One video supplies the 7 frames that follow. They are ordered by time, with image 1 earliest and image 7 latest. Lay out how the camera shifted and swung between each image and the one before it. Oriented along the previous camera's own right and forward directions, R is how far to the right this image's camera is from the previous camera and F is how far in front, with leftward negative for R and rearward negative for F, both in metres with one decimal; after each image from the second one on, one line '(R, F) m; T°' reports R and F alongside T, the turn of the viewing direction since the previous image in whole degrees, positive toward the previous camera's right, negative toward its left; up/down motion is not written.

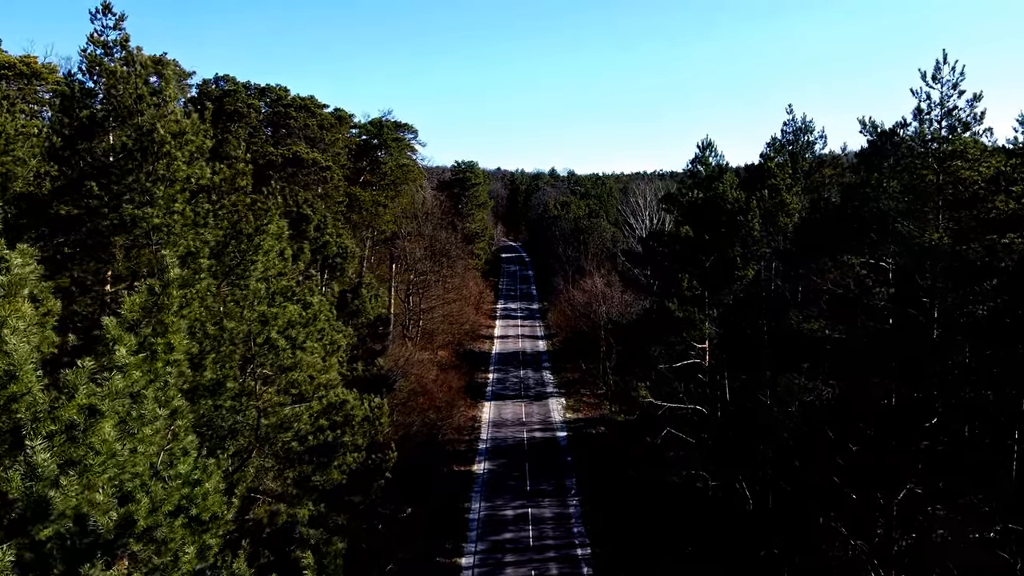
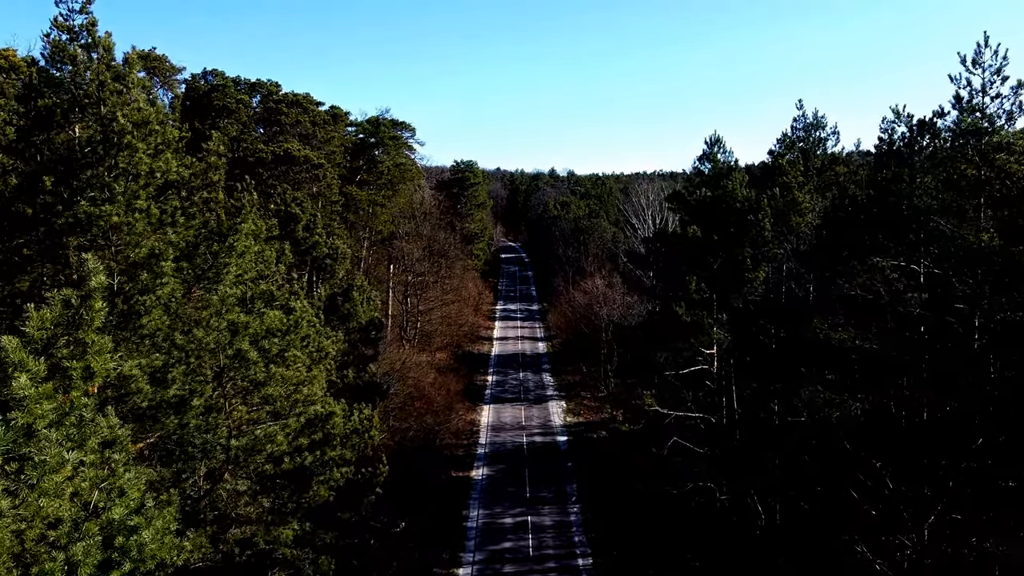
(0.0, +0.9) m; 0°
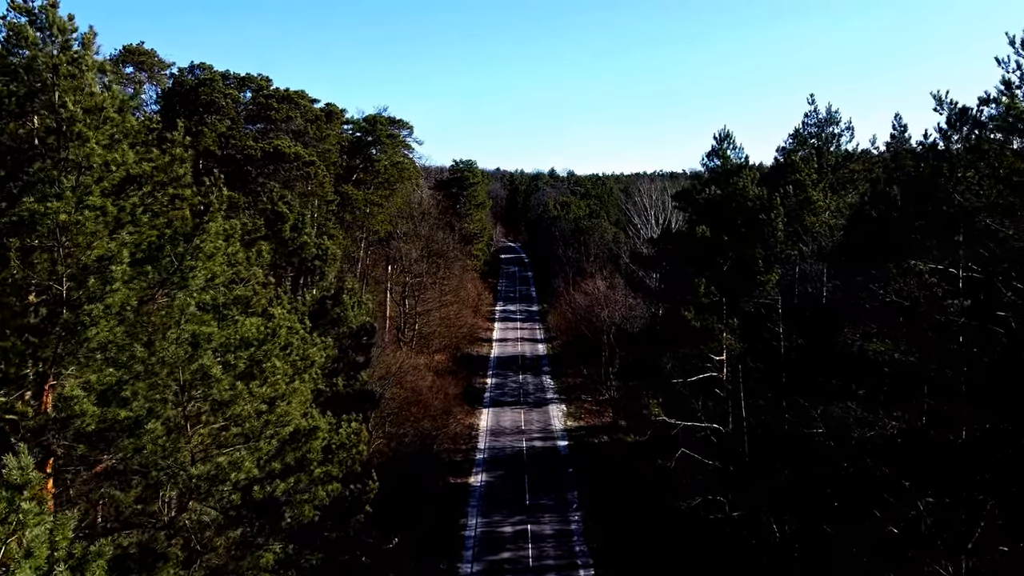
(0.0, +0.9) m; 0°
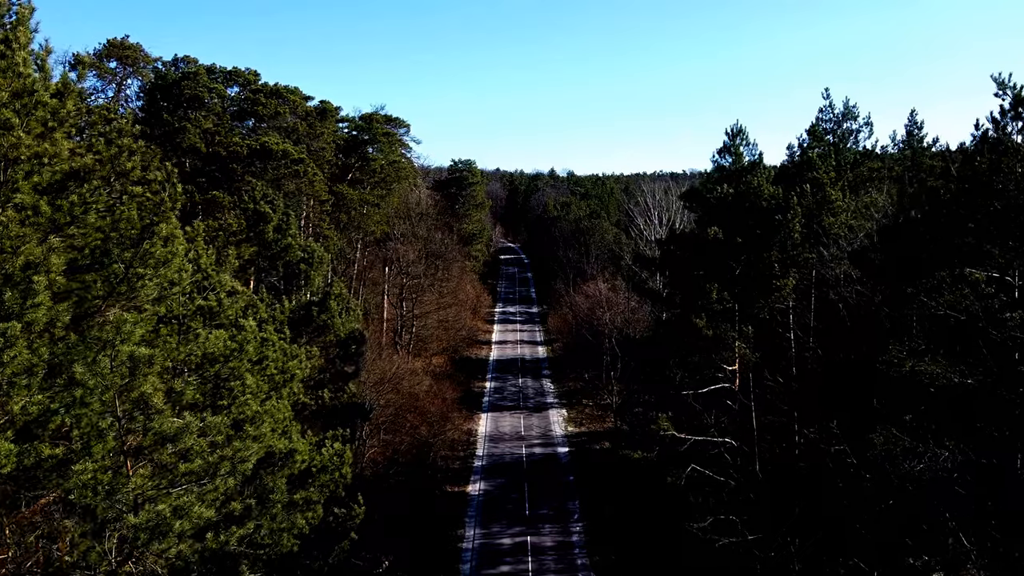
(0.0, +1.1) m; 0°
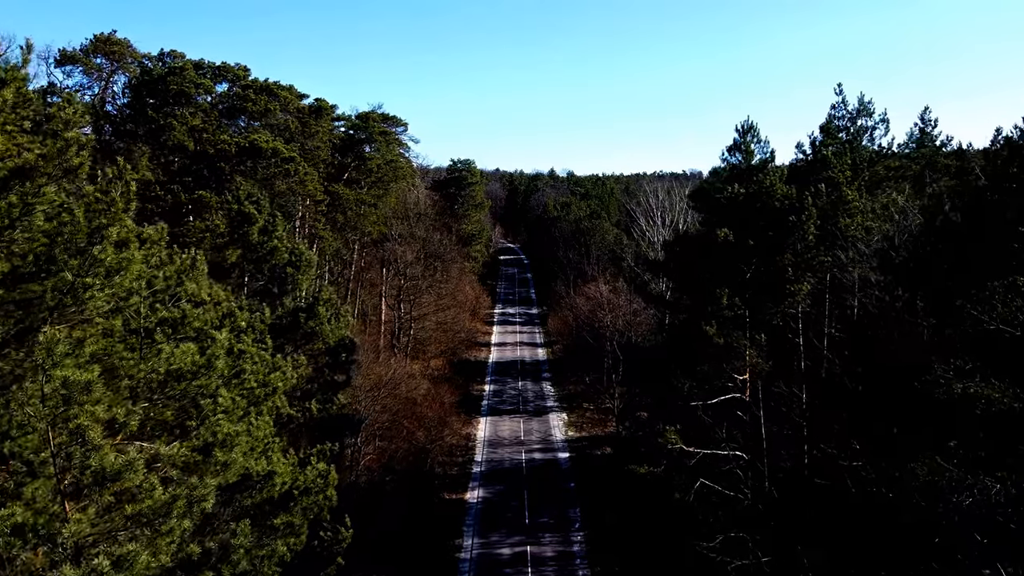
(0.0, +0.8) m; 0°
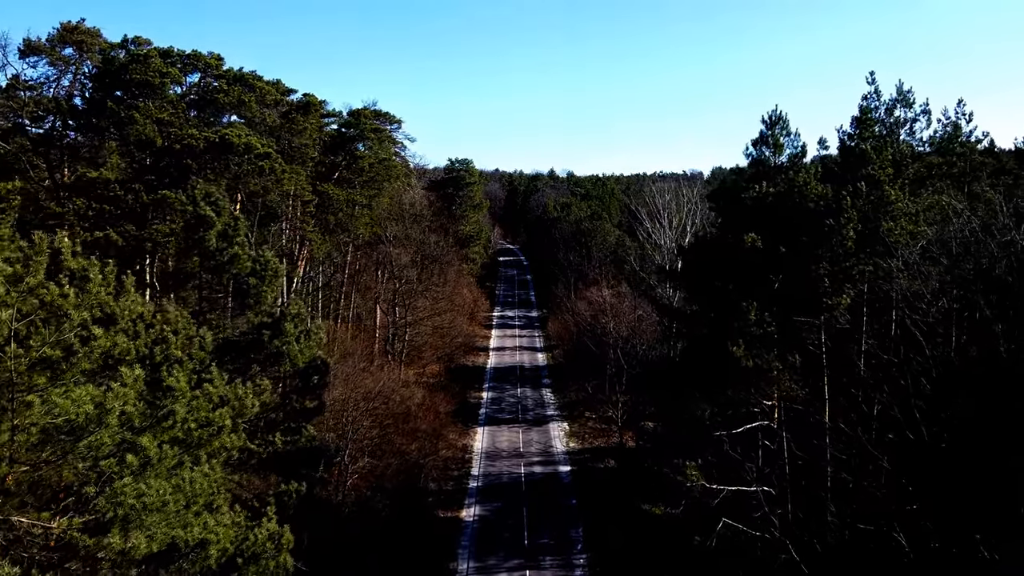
(+0.1, +1.9) m; 0°
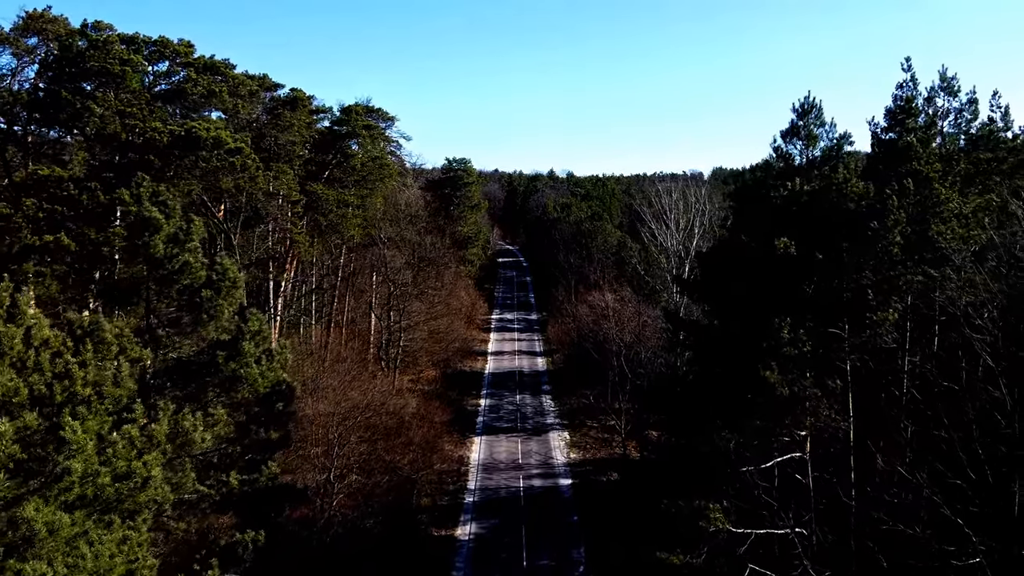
(+0.1, +1.7) m; 0°
